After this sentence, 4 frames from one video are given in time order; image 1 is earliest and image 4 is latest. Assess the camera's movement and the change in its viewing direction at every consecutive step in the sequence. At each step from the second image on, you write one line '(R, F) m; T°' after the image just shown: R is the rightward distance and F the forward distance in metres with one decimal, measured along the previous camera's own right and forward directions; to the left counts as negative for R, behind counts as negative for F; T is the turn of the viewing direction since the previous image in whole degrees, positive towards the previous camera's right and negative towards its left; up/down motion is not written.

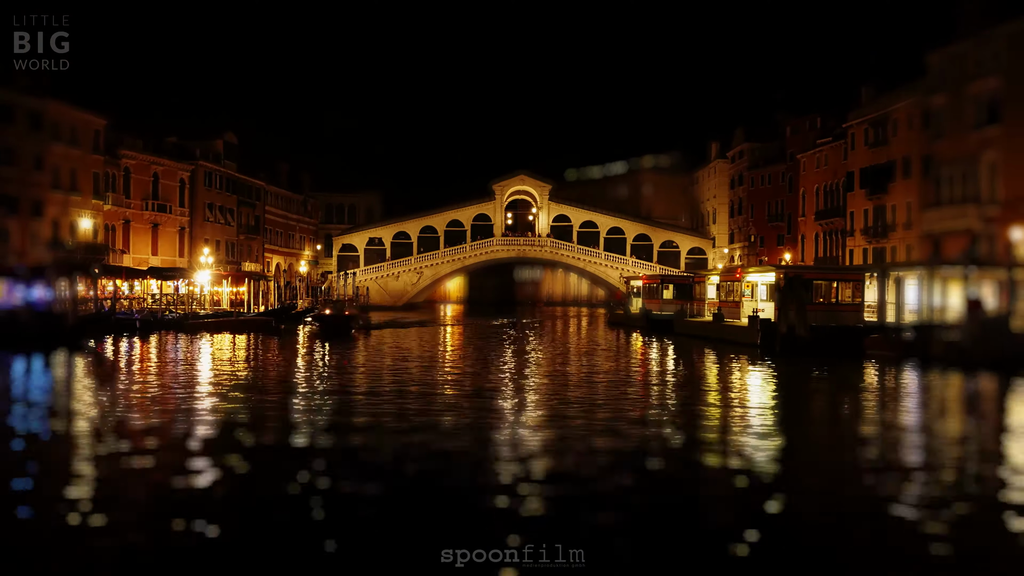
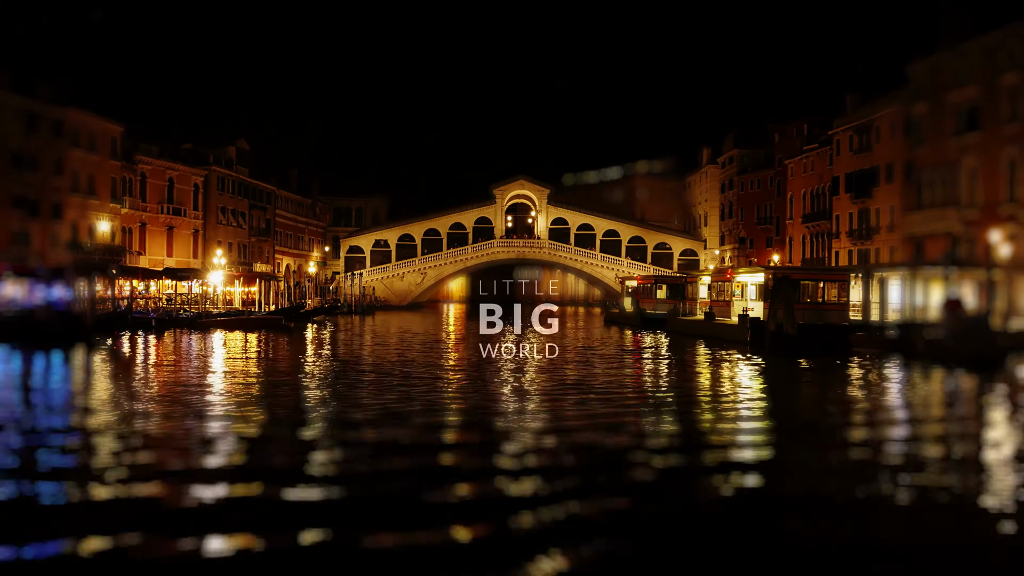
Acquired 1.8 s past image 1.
(+0.1, -1.1) m; 0°
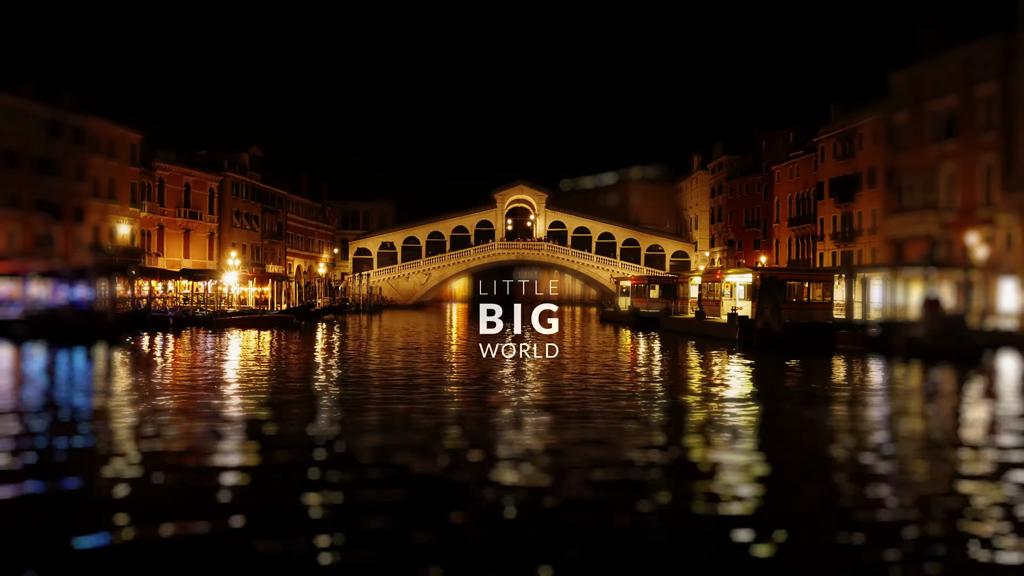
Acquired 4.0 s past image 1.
(+0.2, -1.3) m; 0°
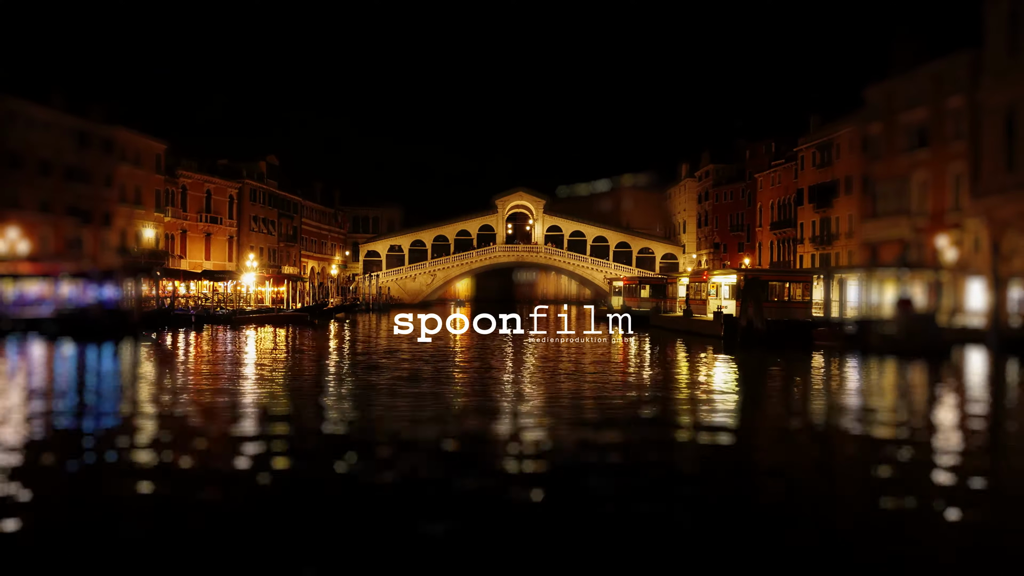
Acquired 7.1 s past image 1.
(+0.2, -1.8) m; 0°
